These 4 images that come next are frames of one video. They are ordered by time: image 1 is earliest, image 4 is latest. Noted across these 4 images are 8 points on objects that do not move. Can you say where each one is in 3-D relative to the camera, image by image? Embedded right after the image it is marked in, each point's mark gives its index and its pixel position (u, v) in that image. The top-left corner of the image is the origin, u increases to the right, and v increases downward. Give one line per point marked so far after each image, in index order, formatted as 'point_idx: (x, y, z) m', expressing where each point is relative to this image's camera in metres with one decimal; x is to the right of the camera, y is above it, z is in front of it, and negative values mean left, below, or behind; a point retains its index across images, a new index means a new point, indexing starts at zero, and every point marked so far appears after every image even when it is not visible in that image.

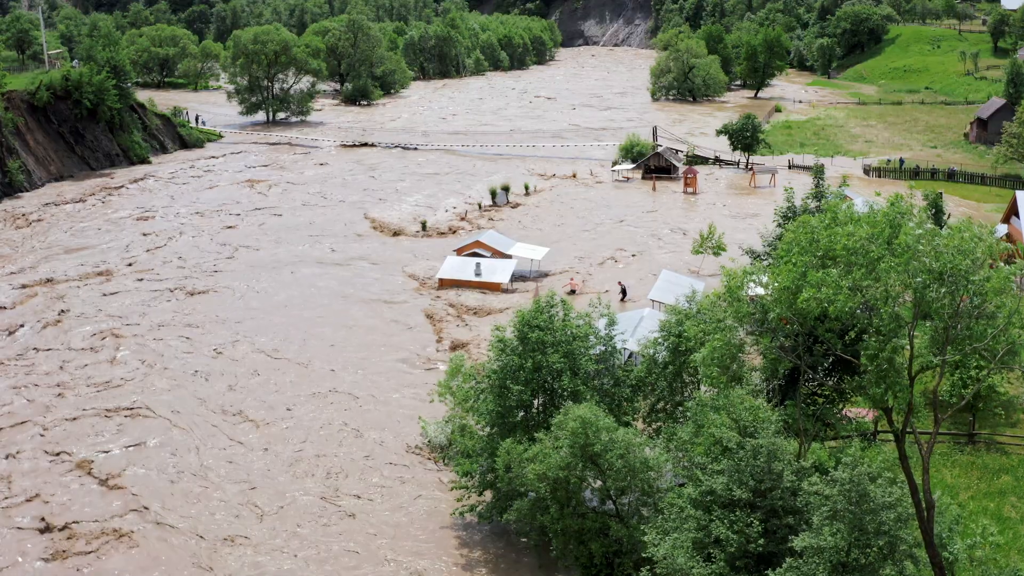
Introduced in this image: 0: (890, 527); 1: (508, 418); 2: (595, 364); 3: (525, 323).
0: (+5.2, -3.3, +12.7) m
1: (-0.1, -2.5, +17.9) m
2: (+1.6, -1.5, +18.2) m
3: (+0.2, -0.7, +18.3) m
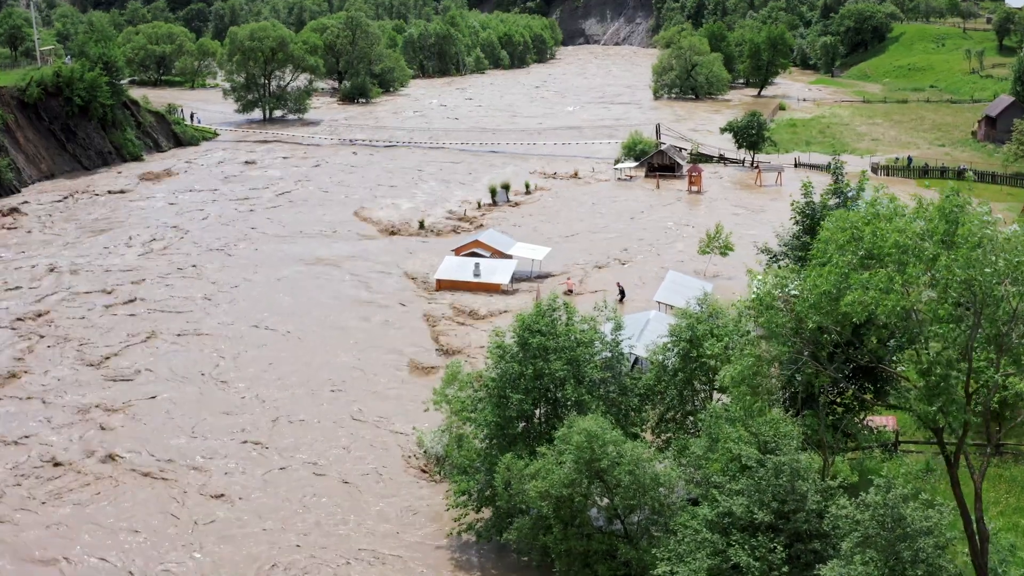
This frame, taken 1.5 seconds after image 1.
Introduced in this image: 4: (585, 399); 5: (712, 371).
0: (+5.2, -3.3, +11.5) m
1: (-0.1, -2.6, +16.8) m
2: (+1.6, -1.6, +17.0) m
3: (+0.2, -0.7, +17.1) m
4: (+1.3, -2.0, +16.5) m
5: (+3.8, -1.6, +17.5) m
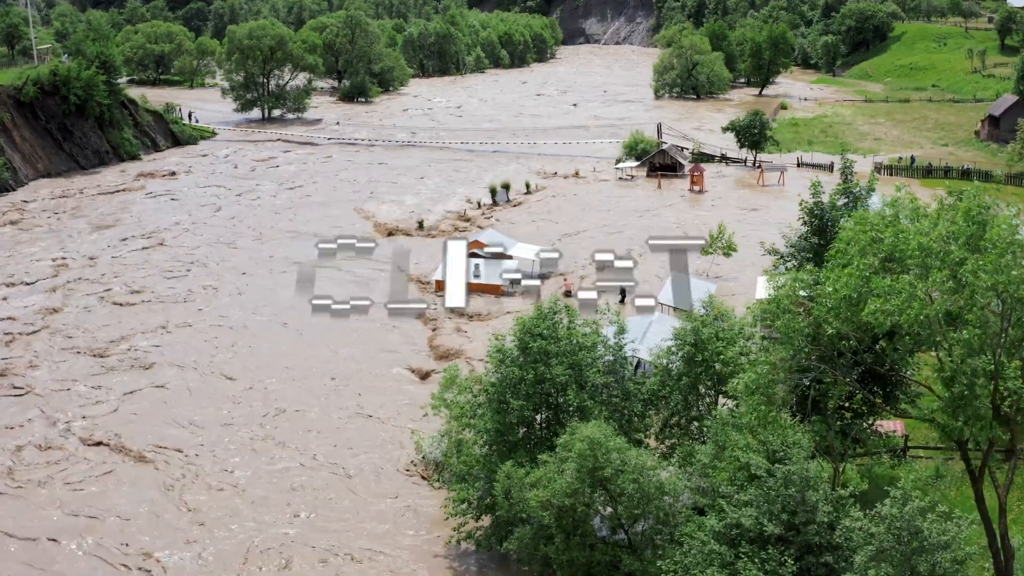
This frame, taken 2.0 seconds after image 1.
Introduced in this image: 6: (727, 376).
0: (+5.2, -3.4, +11.1) m
1: (-0.1, -2.6, +16.3) m
2: (+1.6, -1.6, +16.6) m
3: (+0.3, -0.8, +16.7) m
4: (+1.3, -2.0, +16.0) m
5: (+3.8, -1.6, +17.1) m
6: (+4.0, -1.6, +17.1) m
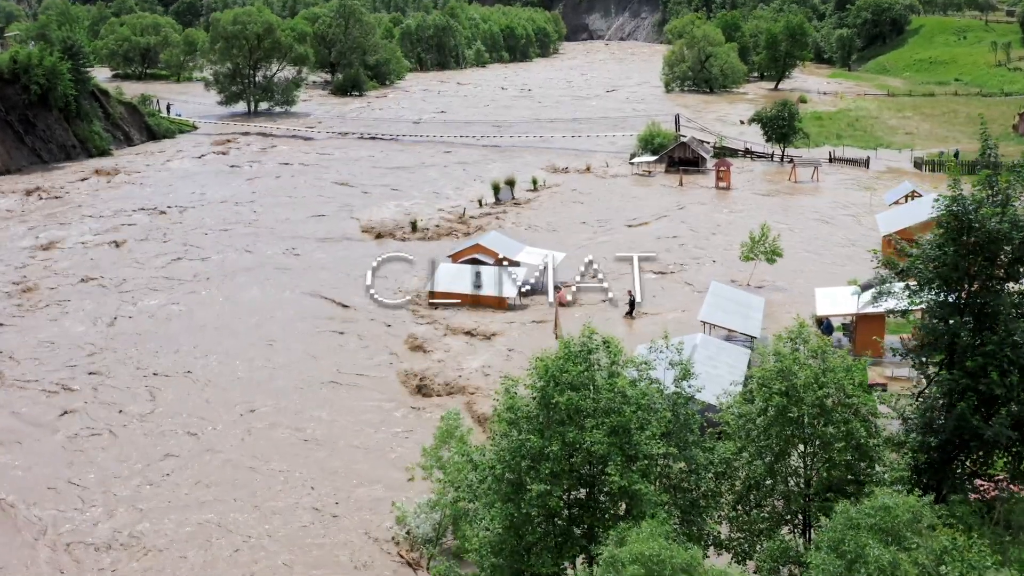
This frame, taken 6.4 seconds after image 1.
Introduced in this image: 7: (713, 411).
0: (+5.4, -3.7, +6.1) m
1: (+0.1, -3.0, +11.4) m
2: (+1.9, -2.0, +11.7) m
3: (+0.5, -1.1, +11.8) m
4: (+1.5, -2.4, +11.1) m
5: (+4.0, -2.0, +12.2) m
6: (+4.2, -2.0, +12.1) m
7: (+3.4, -2.2, +17.1) m
